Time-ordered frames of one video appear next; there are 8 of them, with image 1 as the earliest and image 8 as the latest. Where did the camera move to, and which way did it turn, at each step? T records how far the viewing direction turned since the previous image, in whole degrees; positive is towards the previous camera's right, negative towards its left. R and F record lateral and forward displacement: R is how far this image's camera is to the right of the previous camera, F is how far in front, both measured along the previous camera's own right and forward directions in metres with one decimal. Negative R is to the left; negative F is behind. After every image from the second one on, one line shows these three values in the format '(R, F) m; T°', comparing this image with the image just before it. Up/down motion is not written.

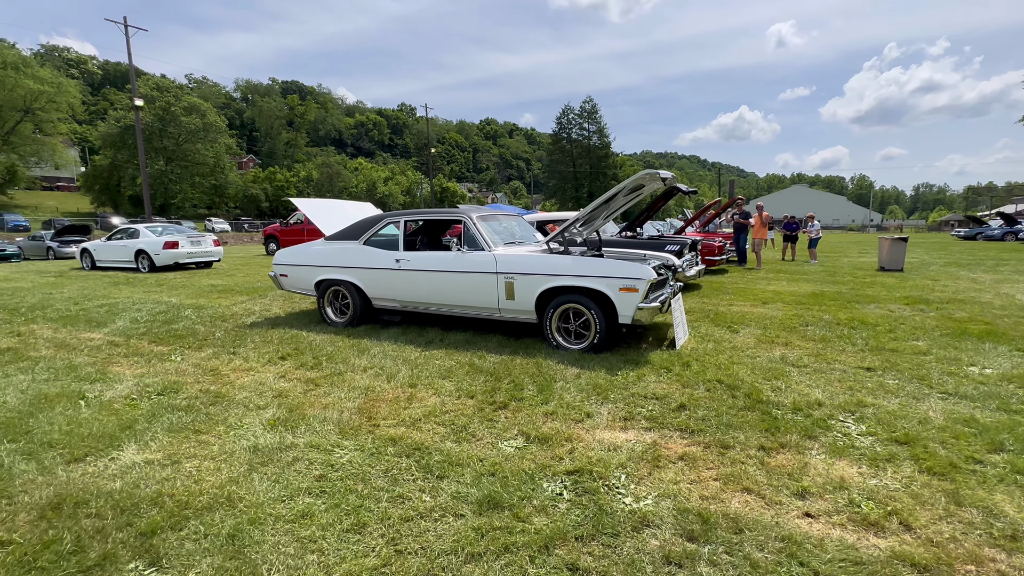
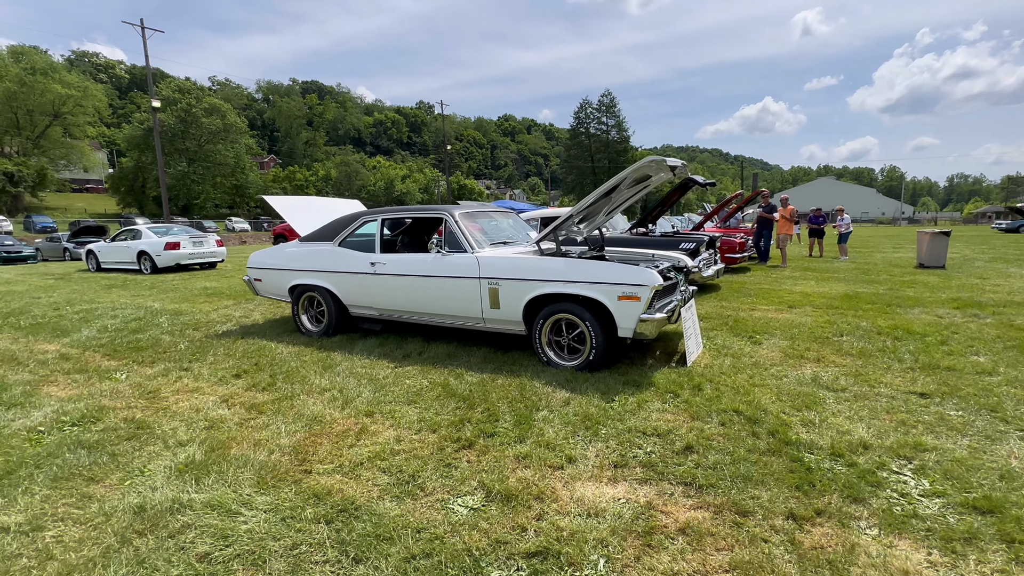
(+0.3, +0.7) m; -2°
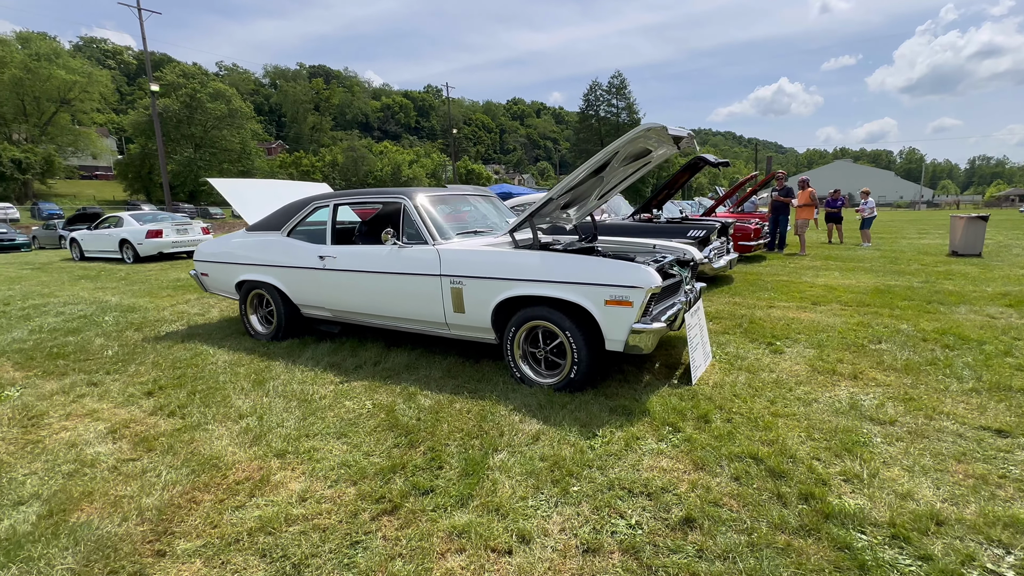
(+0.3, +0.8) m; -1°
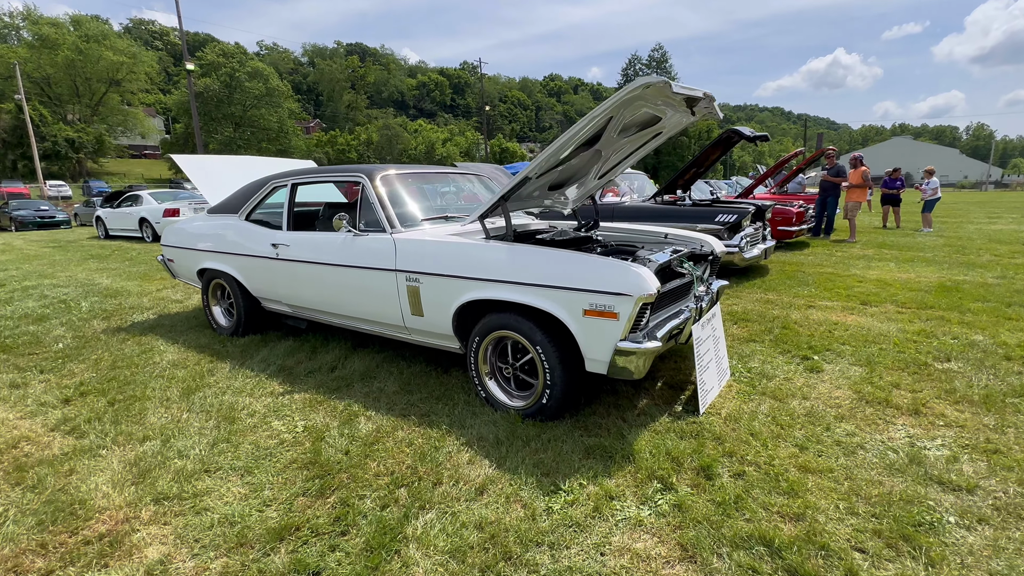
(+0.4, +0.7) m; -4°
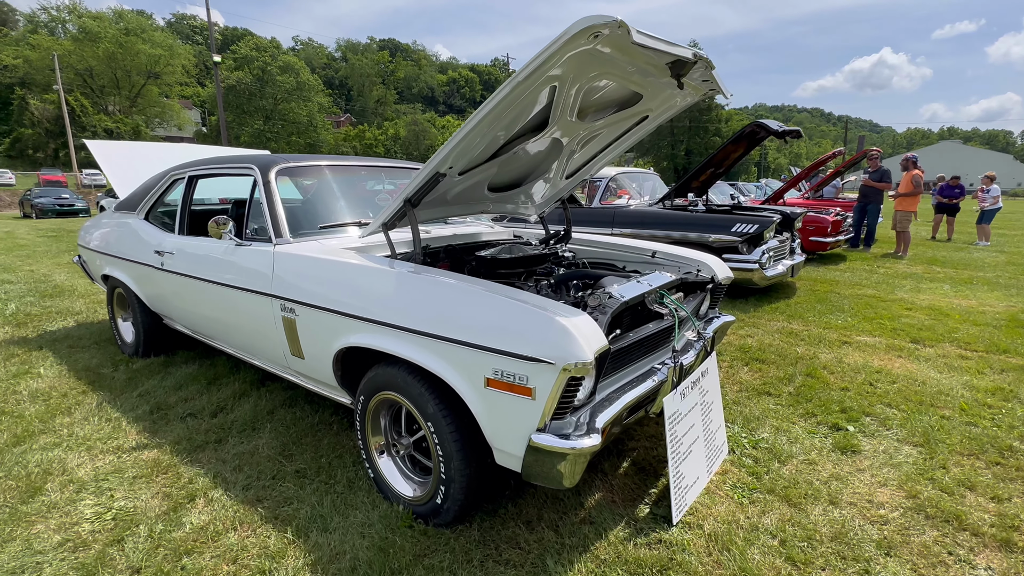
(+0.5, +0.9) m; -3°
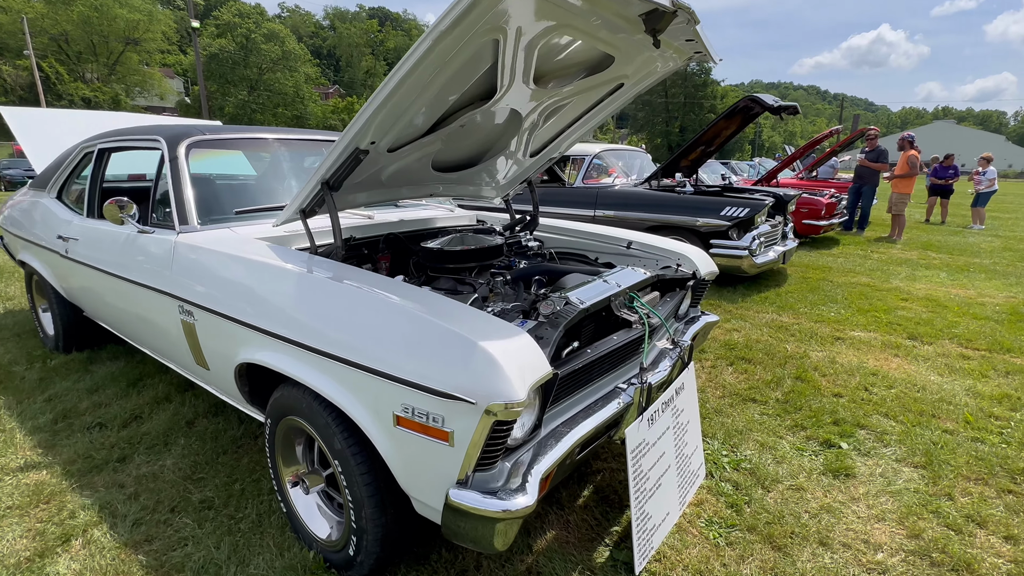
(+0.2, +0.4) m; +1°
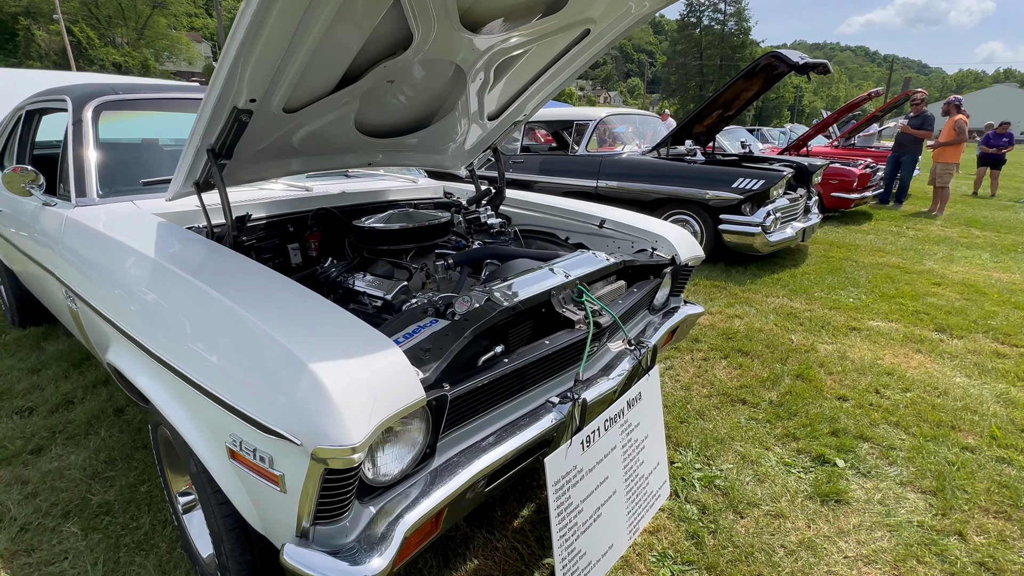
(+0.3, +0.3) m; -3°
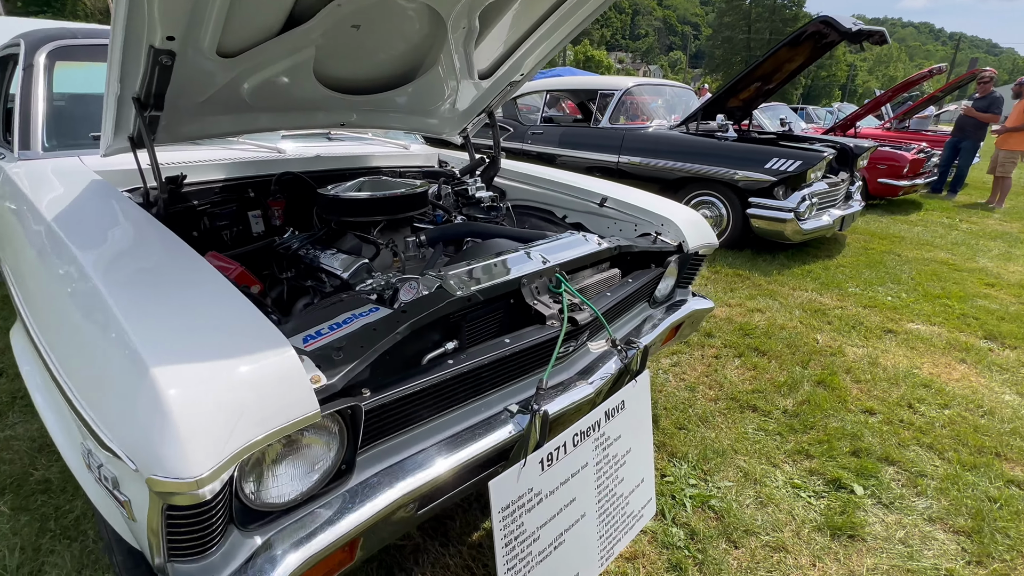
(+0.2, +0.2) m; -3°
